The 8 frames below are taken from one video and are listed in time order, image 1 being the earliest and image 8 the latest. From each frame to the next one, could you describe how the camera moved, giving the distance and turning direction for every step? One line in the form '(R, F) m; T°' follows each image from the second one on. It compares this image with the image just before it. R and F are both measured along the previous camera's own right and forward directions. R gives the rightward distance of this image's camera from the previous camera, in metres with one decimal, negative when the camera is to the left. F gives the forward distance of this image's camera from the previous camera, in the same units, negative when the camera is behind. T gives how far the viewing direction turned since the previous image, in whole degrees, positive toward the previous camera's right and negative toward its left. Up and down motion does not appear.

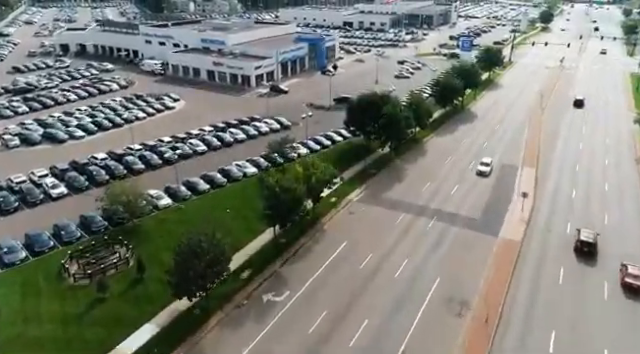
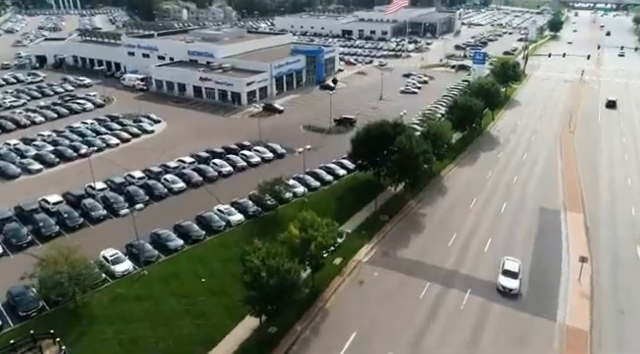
(-0.2, +7.6) m; 0°
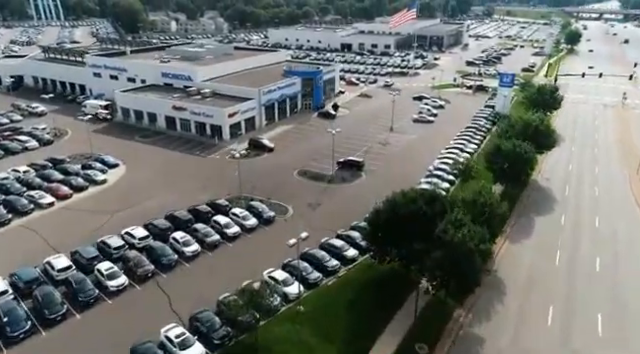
(-0.3, +12.1) m; 0°
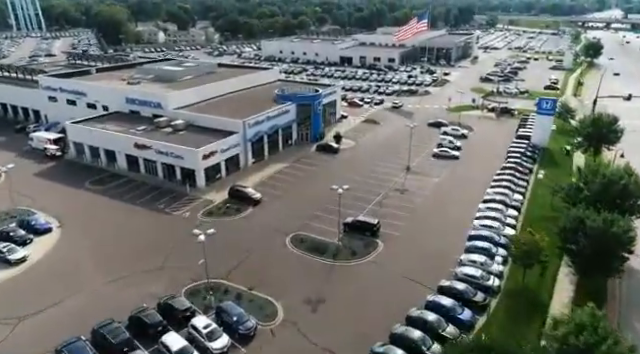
(-0.3, +11.6) m; 0°
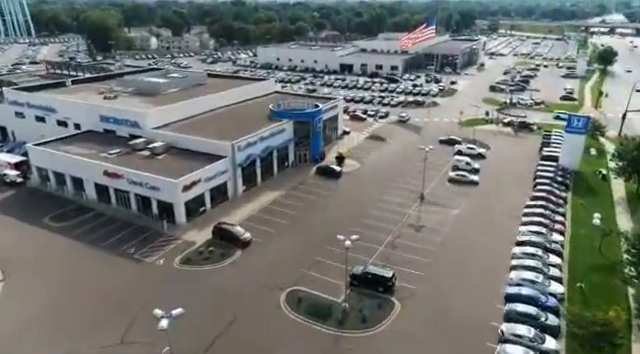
(-0.2, +6.4) m; 0°
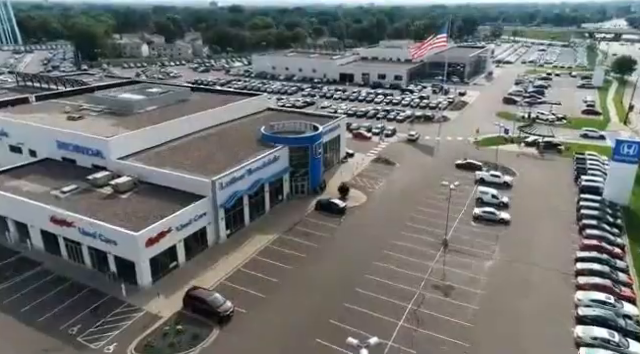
(-0.2, +7.6) m; 0°
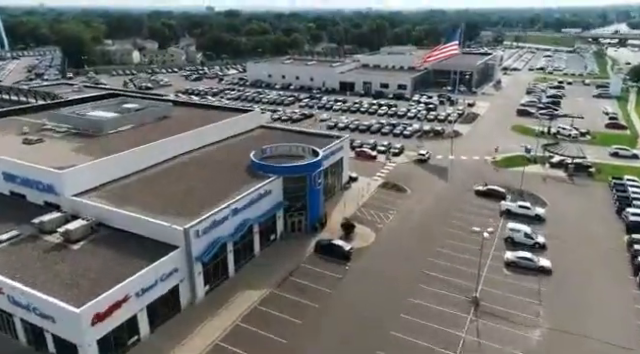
(-0.2, +6.7) m; 0°
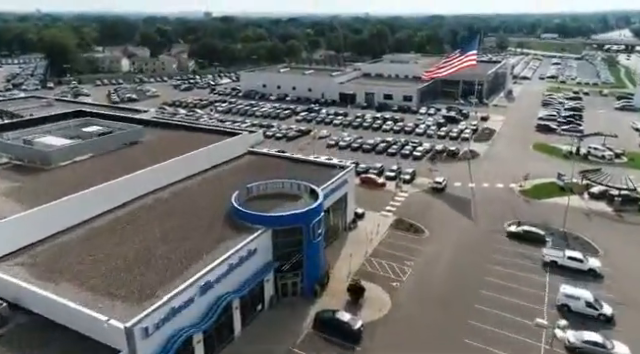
(-0.1, +8.0) m; 0°
